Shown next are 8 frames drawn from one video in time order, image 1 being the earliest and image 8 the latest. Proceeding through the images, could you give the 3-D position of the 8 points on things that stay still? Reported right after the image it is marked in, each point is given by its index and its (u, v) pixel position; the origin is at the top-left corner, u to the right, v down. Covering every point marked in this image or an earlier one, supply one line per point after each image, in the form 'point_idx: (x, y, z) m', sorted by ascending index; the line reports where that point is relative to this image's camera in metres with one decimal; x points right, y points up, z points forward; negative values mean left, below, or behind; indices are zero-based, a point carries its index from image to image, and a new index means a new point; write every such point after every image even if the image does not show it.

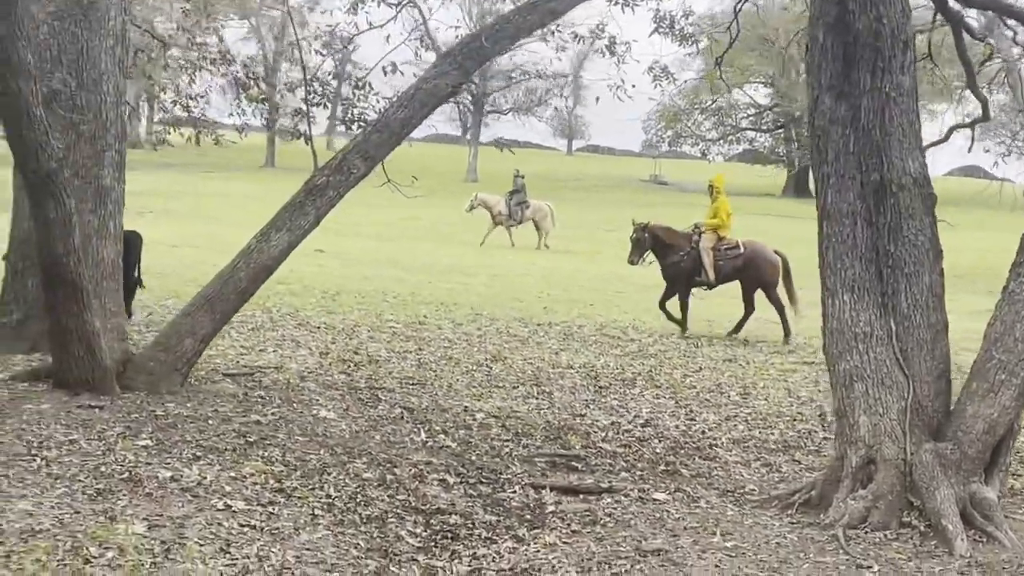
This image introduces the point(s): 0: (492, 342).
0: (-0.1, -0.4, +10.7) m
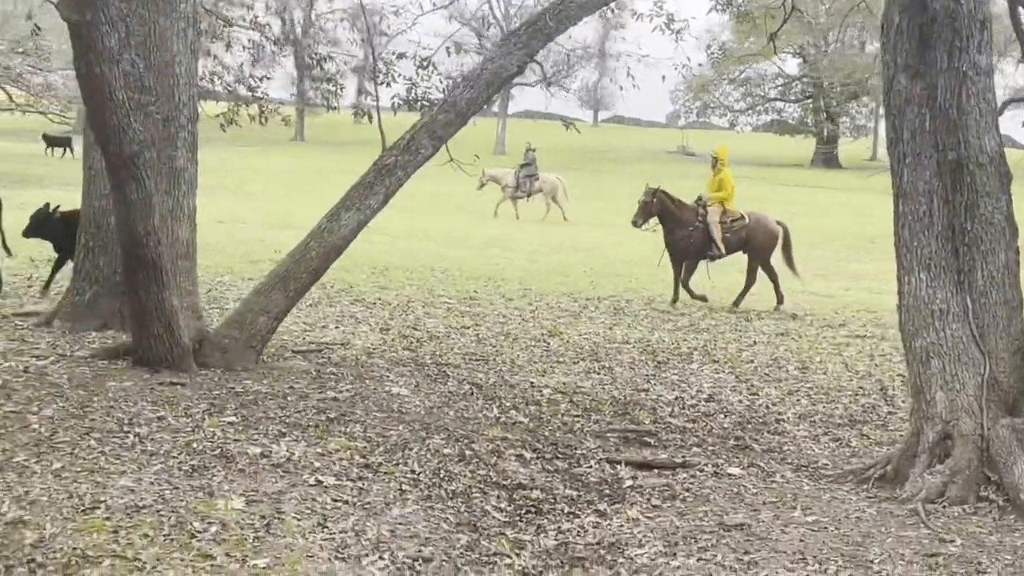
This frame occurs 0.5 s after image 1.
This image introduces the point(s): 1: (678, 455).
0: (+0.3, -0.2, +10.8) m
1: (+0.8, -0.8, +6.5) m
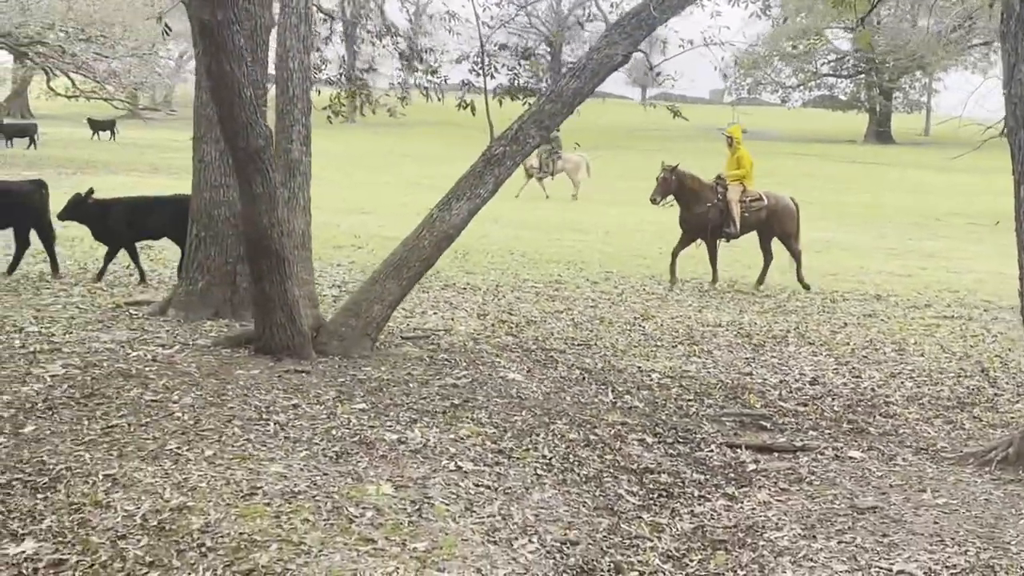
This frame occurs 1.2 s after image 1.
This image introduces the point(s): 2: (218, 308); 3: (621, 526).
0: (+1.0, -0.1, +10.9) m
1: (+1.3, -0.7, +6.6) m
2: (-1.8, -0.1, +8.7) m
3: (+0.4, -0.9, +5.3) m
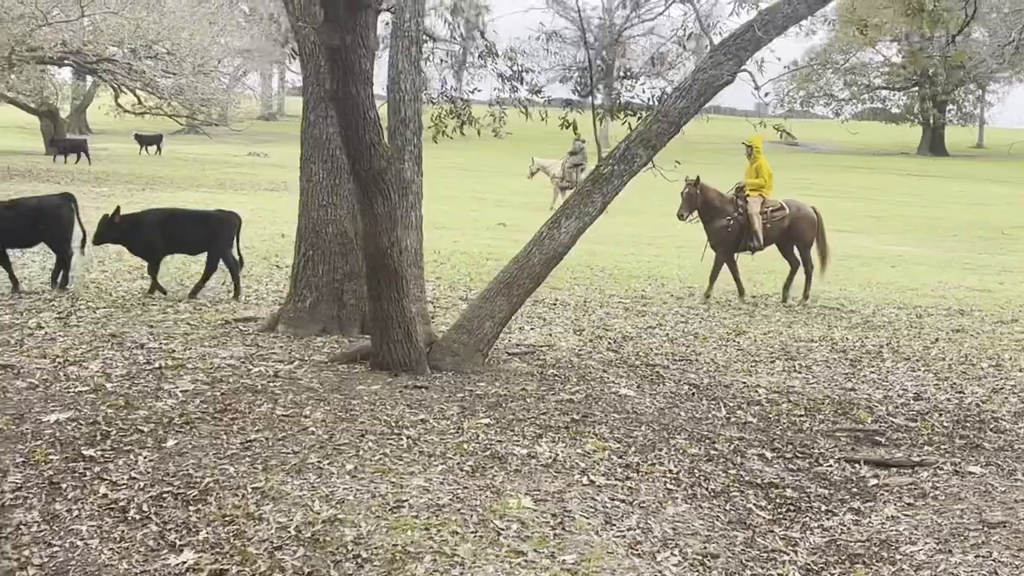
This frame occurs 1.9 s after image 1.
0: (+1.7, -0.2, +11.0) m
1: (+1.9, -0.8, +6.7) m
2: (-1.2, -0.2, +8.9) m
3: (+1.0, -1.0, +5.4) m
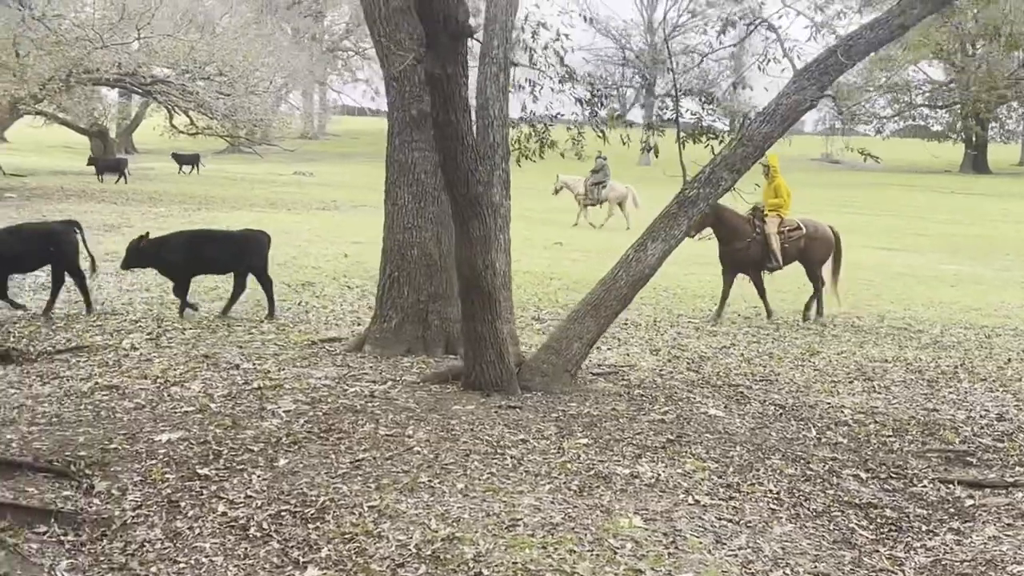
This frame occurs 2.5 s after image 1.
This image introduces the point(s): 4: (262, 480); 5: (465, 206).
0: (+2.3, -0.4, +11.1) m
1: (+2.4, -0.9, +6.7) m
2: (-0.7, -0.4, +9.1) m
3: (+1.4, -1.1, +5.5) m
4: (-1.1, -0.8, +6.0) m
5: (-0.2, +0.4, +7.2) m
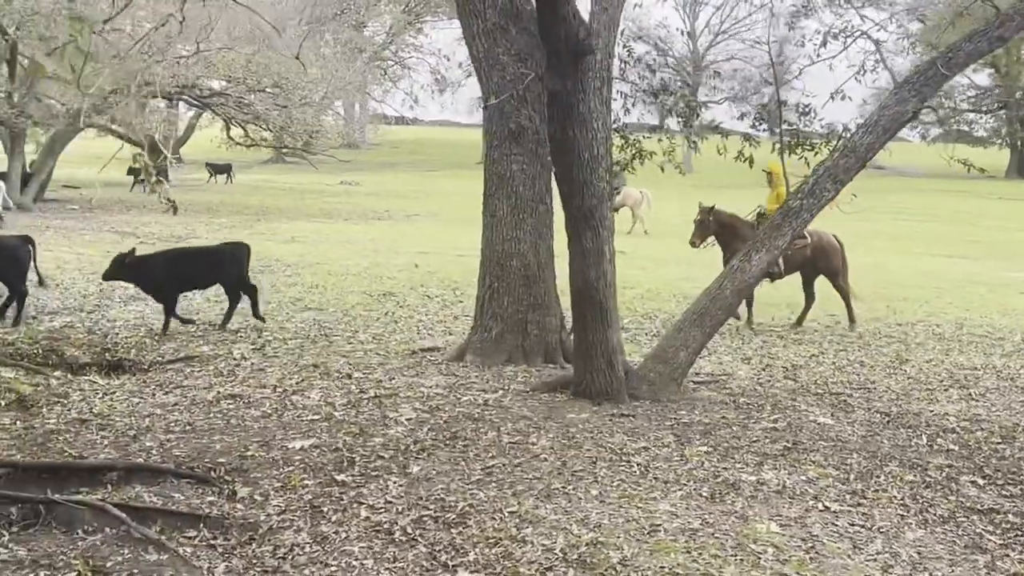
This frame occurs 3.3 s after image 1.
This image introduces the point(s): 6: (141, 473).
0: (+3.0, -0.5, +11.2) m
1: (+3.0, -0.9, +6.8) m
2: (0.0, -0.4, +9.2) m
3: (+2.0, -1.1, +5.6) m
4: (-0.5, -0.9, +6.2) m
5: (+0.4, +0.4, +7.3) m
6: (-1.7, -0.8, +6.3) m
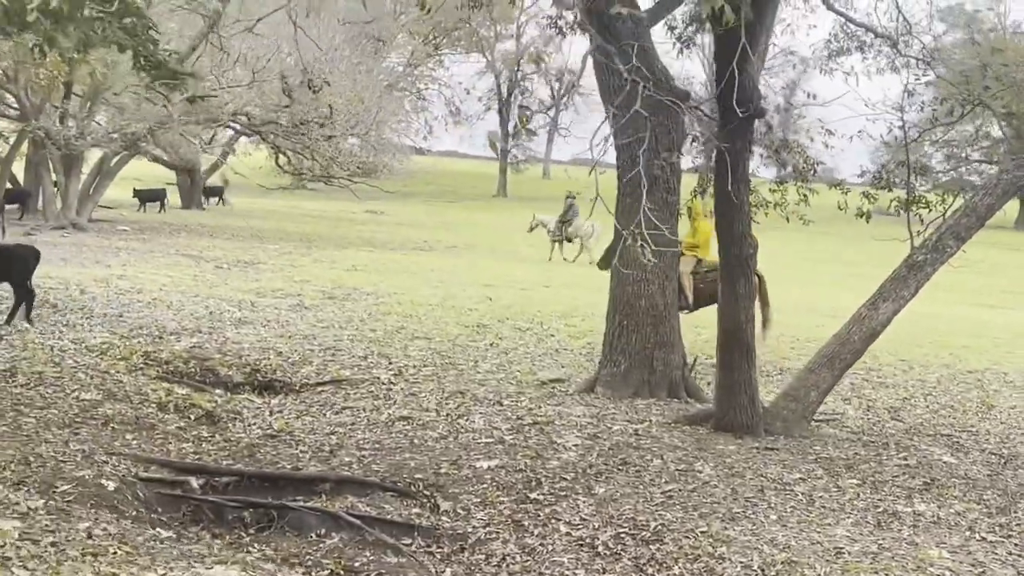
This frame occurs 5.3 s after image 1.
0: (+3.8, -0.9, +11.9) m
1: (+3.9, -1.3, +7.5) m
2: (+0.9, -0.7, +9.9) m
3: (+2.8, -1.4, +6.3) m
4: (+0.4, -1.1, +6.9) m
5: (+1.3, +0.1, +8.0) m
6: (-0.8, -1.0, +6.9) m
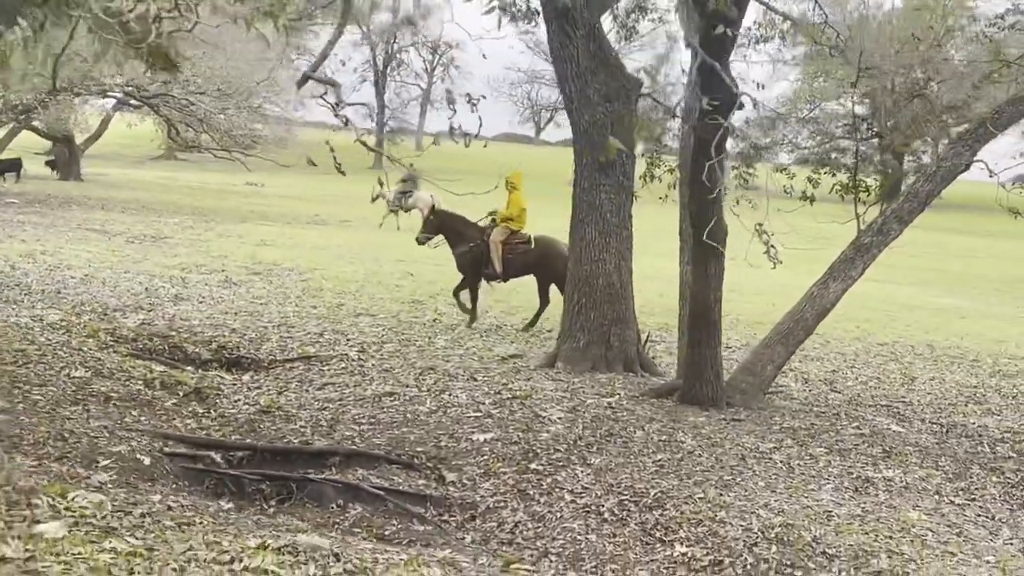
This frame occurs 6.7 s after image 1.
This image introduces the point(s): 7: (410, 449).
0: (+3.4, -0.7, +12.6) m
1: (+3.8, -1.2, +8.2) m
2: (+0.6, -0.5, +10.3) m
3: (+2.9, -1.3, +6.9) m
4: (+0.4, -1.0, +7.2) m
5: (+1.2, +0.2, +8.4) m
6: (-0.8, -0.9, +7.2) m
7: (-0.6, -0.9, +7.5) m
